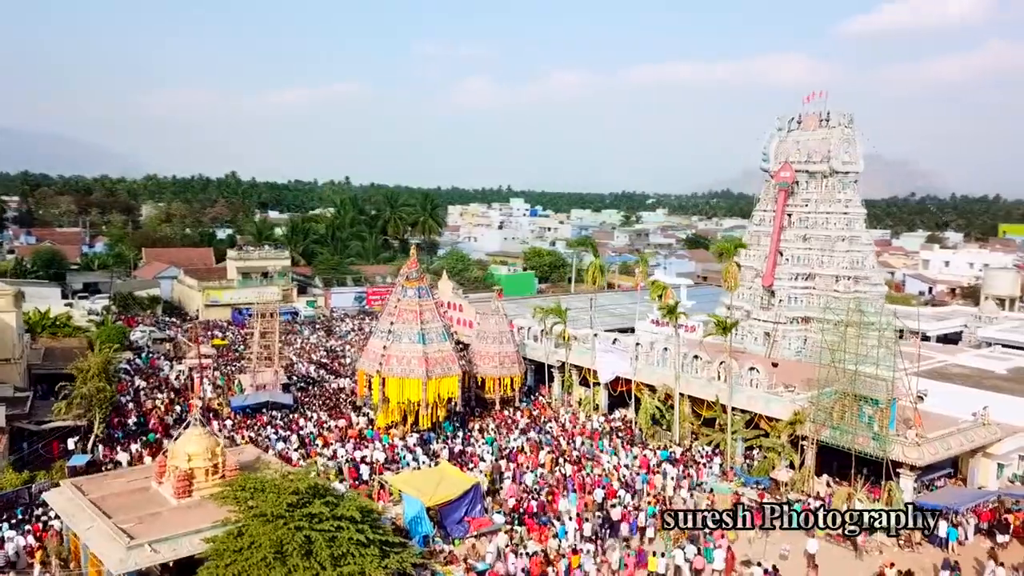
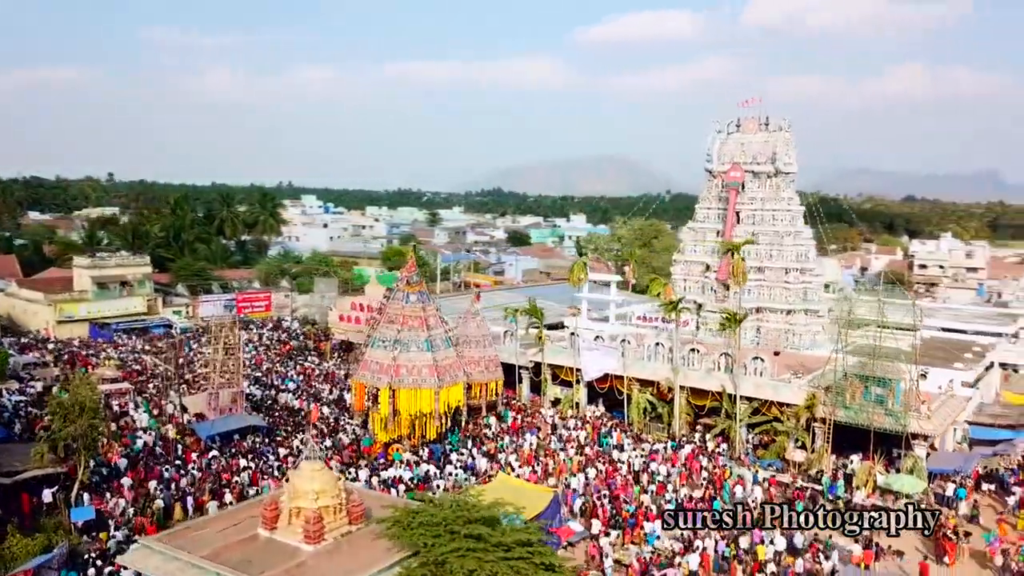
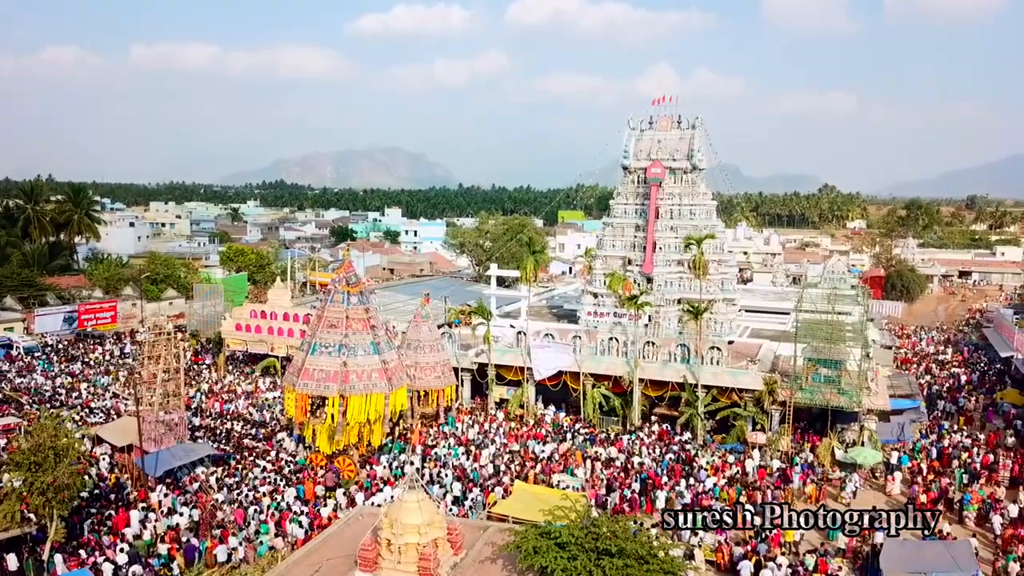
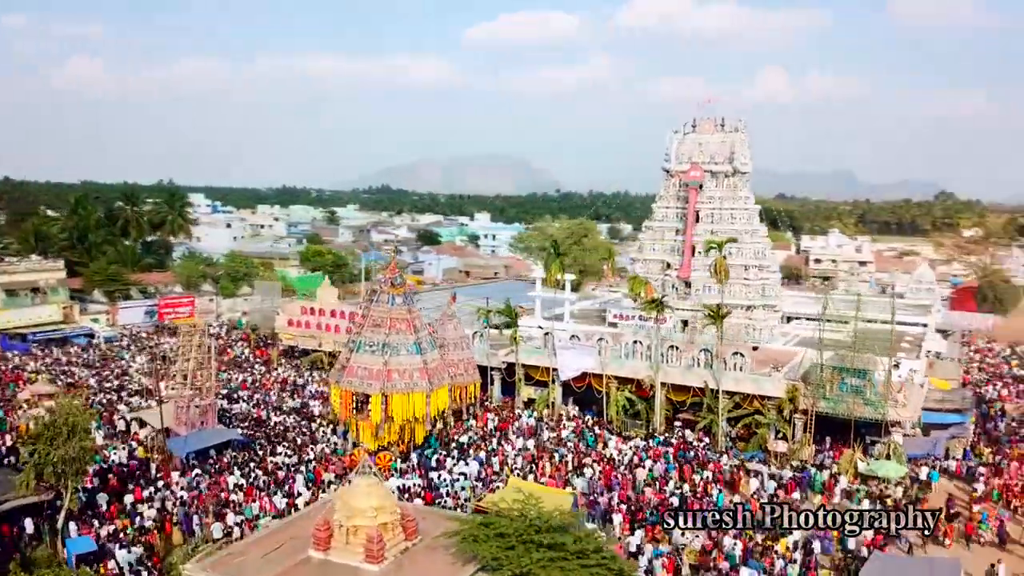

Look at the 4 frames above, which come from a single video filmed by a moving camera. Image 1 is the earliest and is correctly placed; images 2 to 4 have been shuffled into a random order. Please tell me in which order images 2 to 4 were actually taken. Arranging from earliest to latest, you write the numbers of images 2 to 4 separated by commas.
2, 4, 3
